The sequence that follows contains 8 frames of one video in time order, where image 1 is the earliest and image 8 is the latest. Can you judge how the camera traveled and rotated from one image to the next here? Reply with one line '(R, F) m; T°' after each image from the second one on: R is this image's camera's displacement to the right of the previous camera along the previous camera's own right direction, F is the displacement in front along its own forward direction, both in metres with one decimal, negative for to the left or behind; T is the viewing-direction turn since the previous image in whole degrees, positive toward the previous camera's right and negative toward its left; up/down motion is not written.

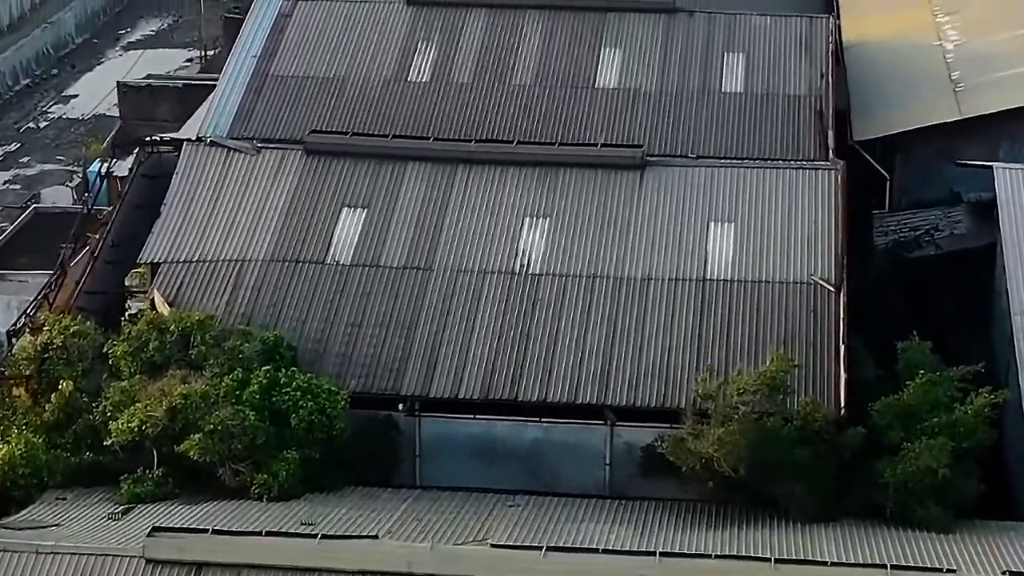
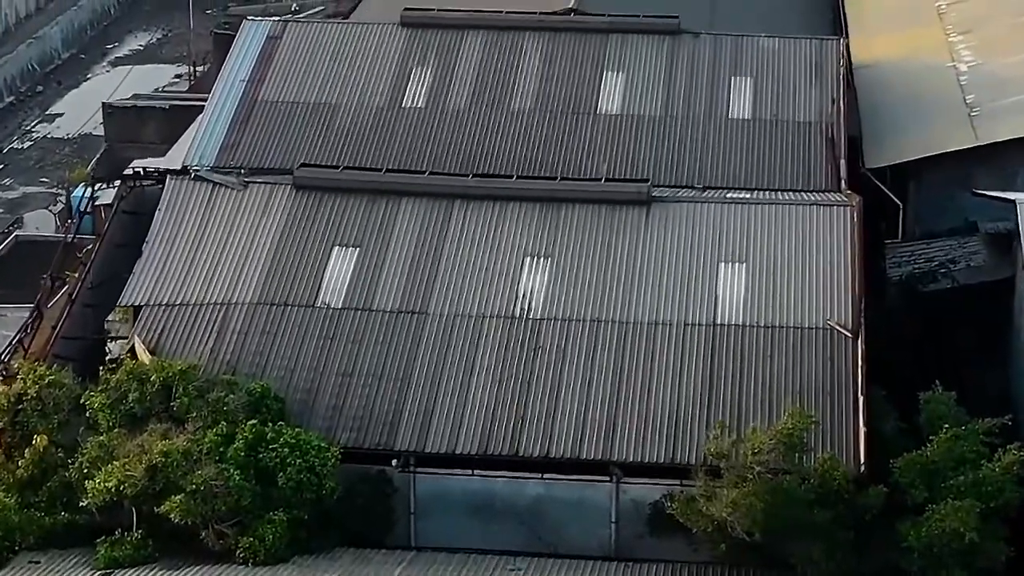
(0.0, +1.0) m; 0°
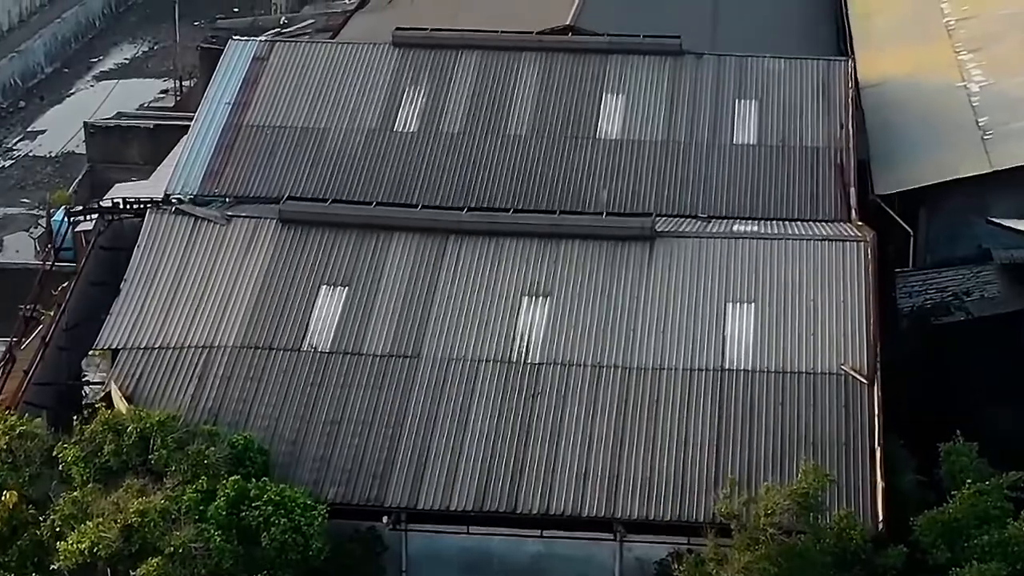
(0.0, +1.0) m; 0°
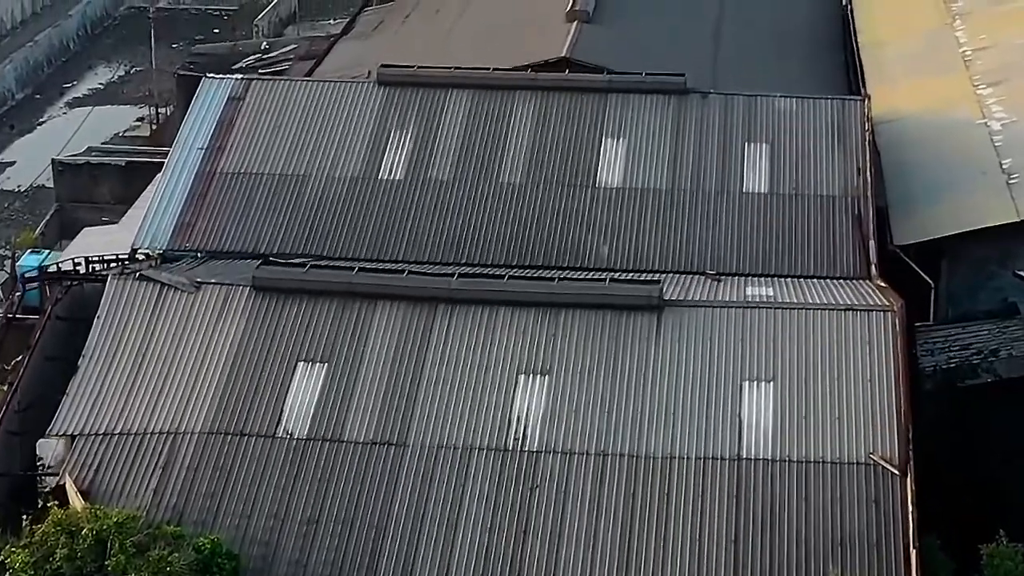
(0.0, +1.6) m; 0°
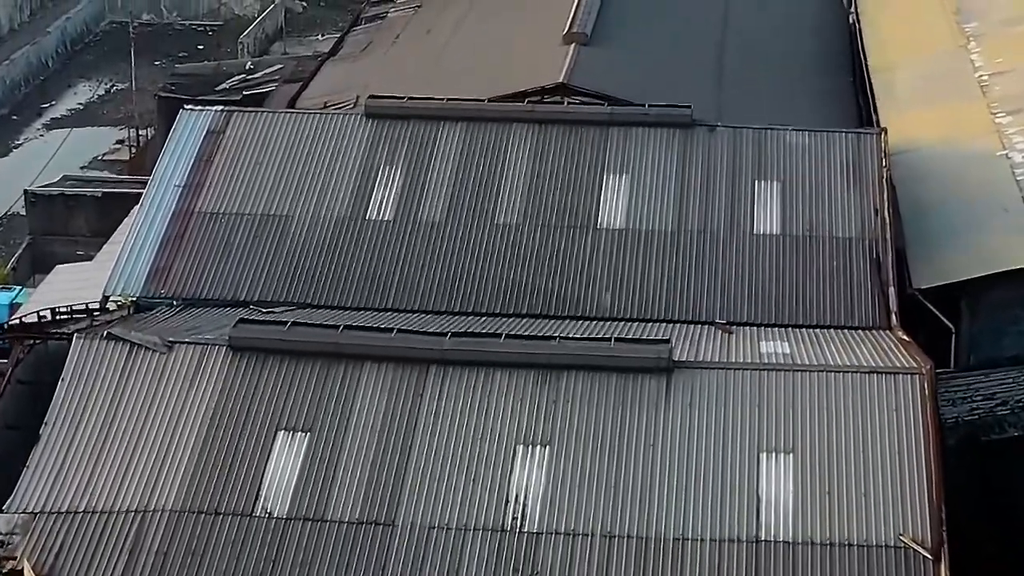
(0.0, +1.3) m; 0°
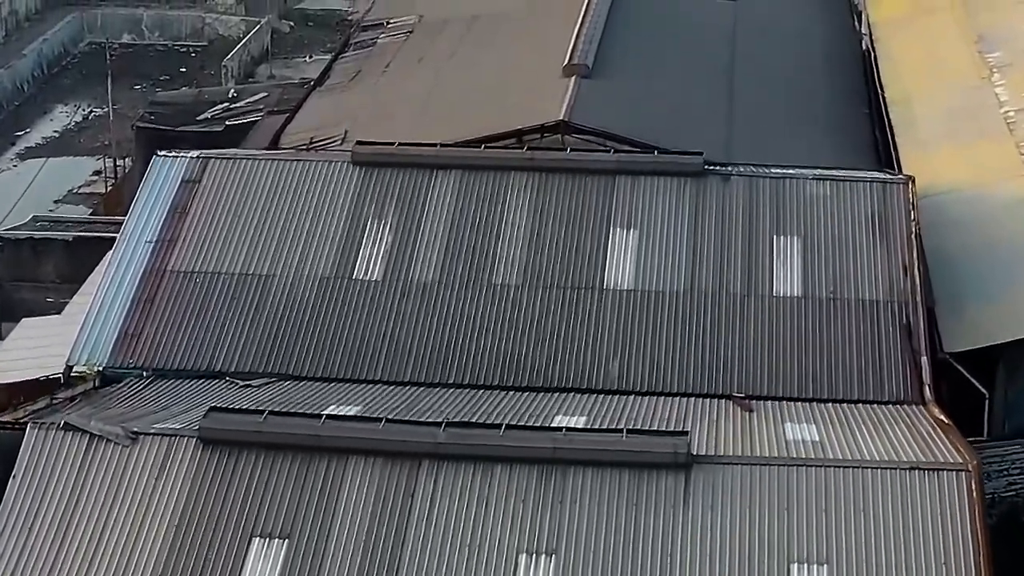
(-0.1, +1.6) m; 0°
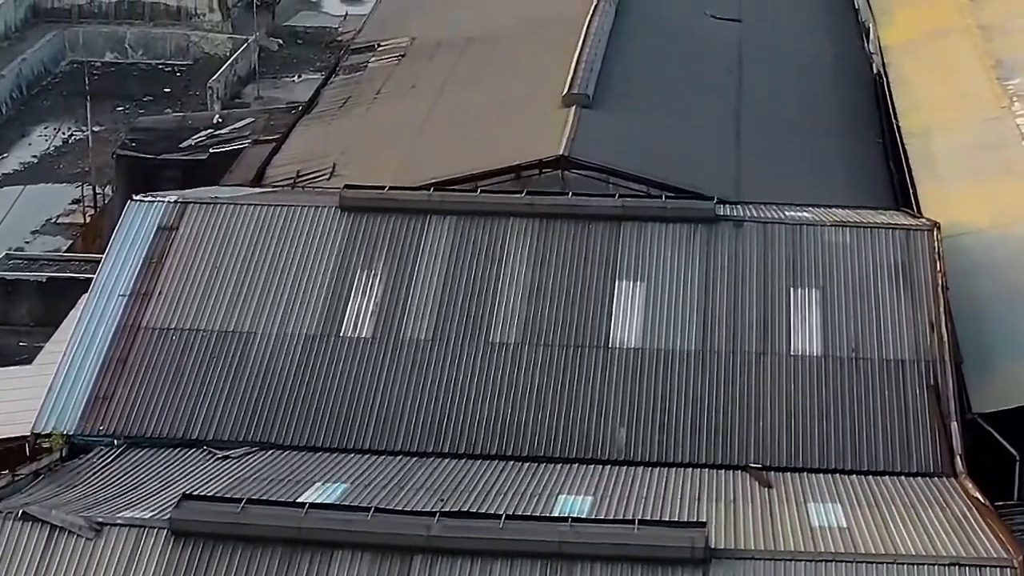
(0.0, +1.3) m; 0°
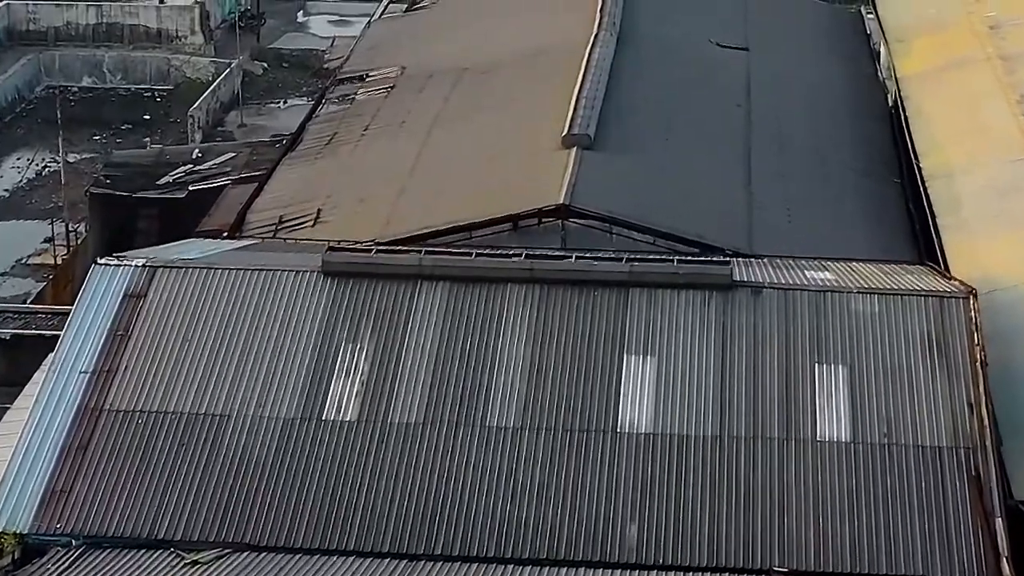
(0.0, +1.6) m; 0°
